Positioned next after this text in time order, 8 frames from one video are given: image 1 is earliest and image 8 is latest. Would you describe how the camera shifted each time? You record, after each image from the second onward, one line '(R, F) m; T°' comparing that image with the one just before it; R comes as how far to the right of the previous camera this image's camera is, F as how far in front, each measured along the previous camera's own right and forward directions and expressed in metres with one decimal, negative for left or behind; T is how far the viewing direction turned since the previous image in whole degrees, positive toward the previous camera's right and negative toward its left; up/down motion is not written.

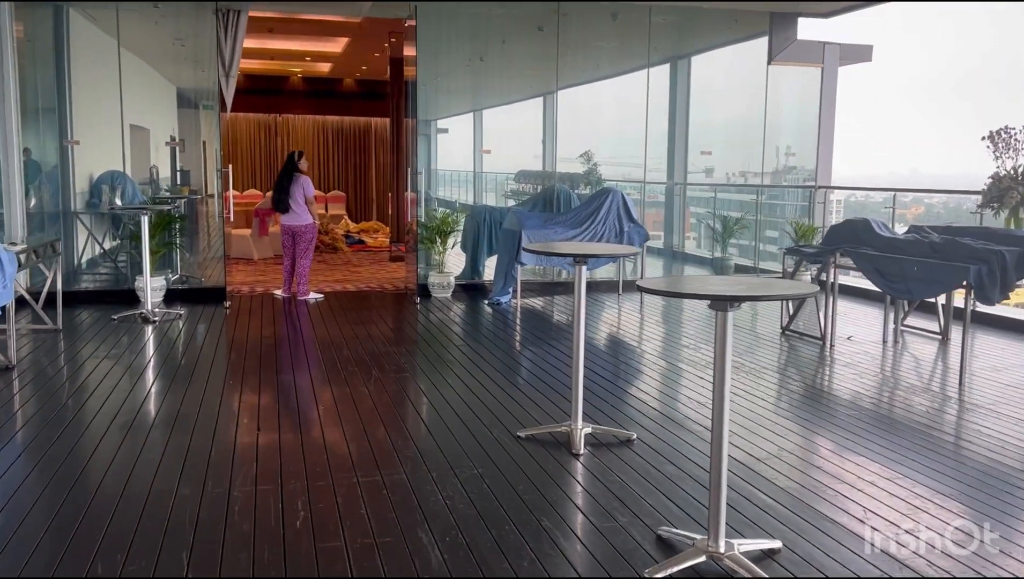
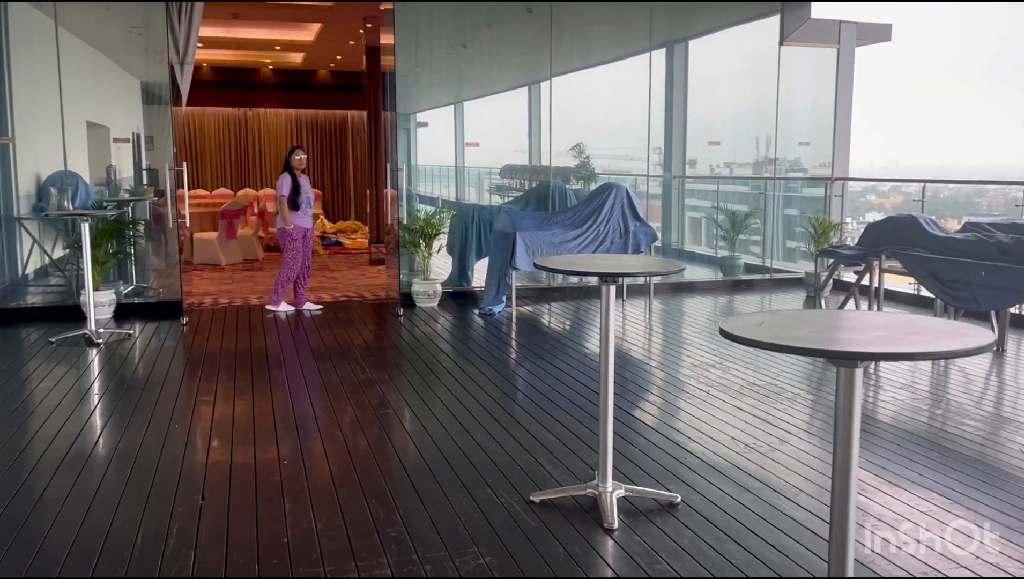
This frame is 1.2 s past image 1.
(-0.1, +0.8) m; +1°
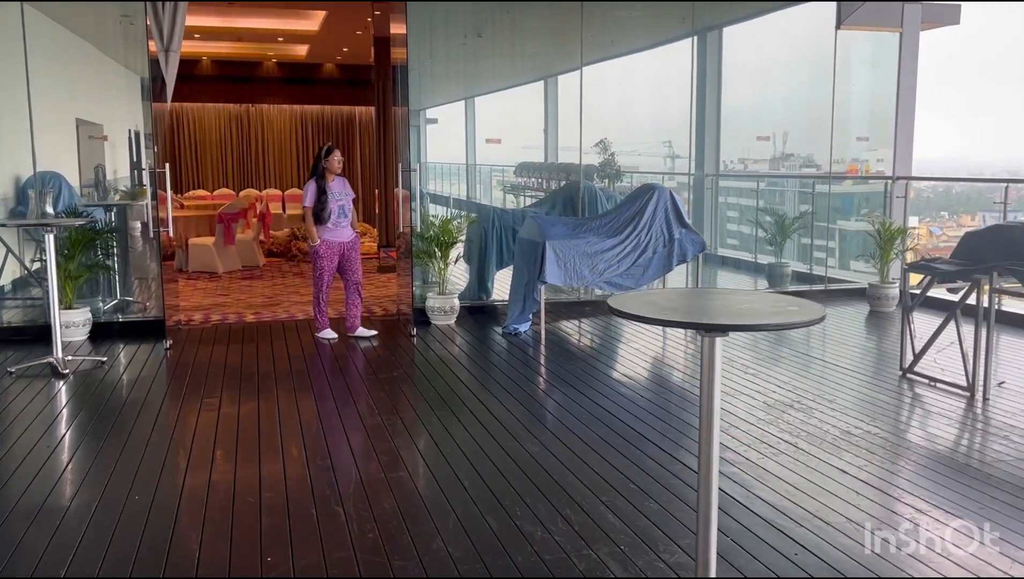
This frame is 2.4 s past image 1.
(-0.1, +0.8) m; -1°
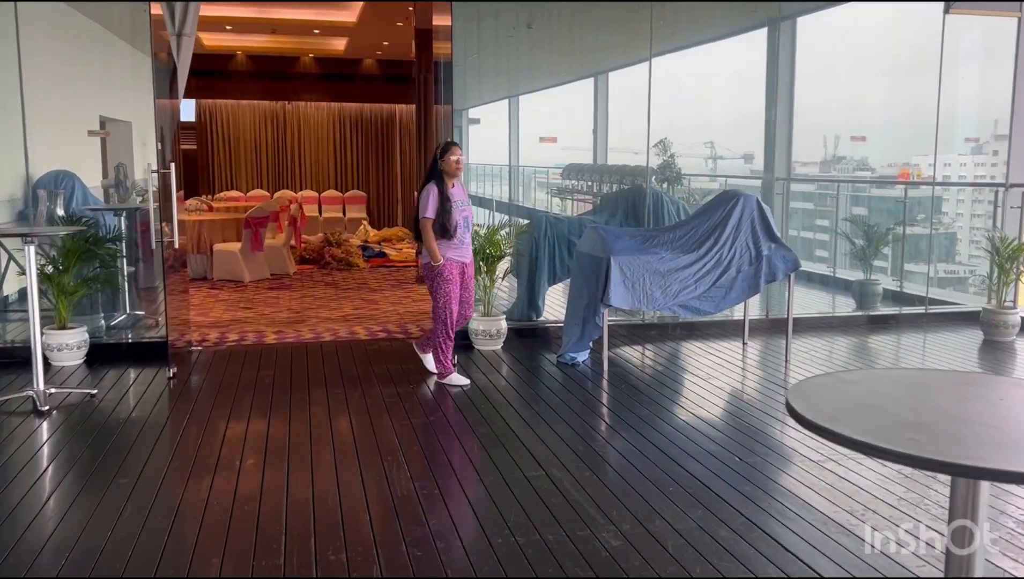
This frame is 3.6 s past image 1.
(-0.1, +0.8) m; -3°
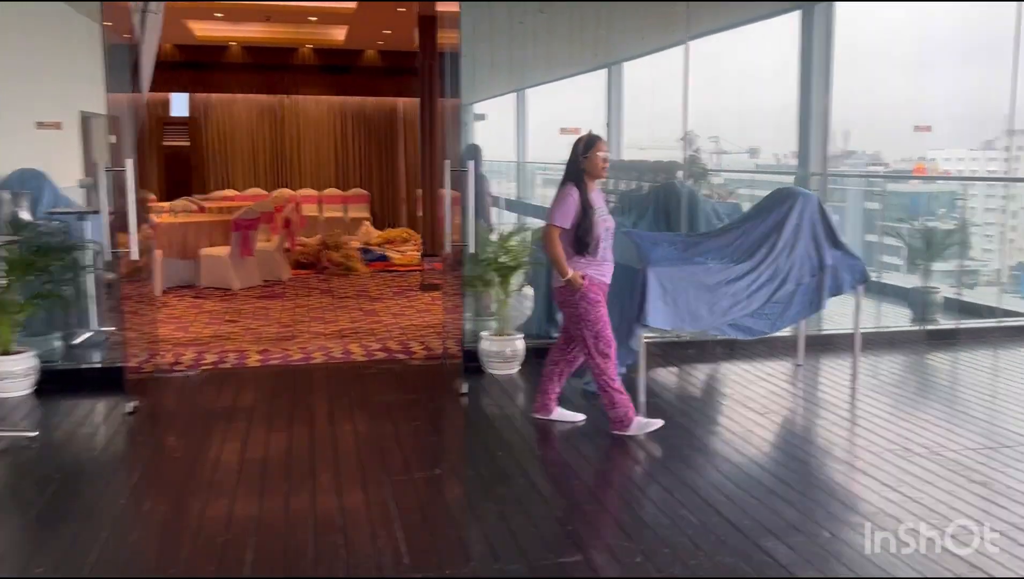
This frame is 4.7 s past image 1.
(-0.1, +0.7) m; 0°
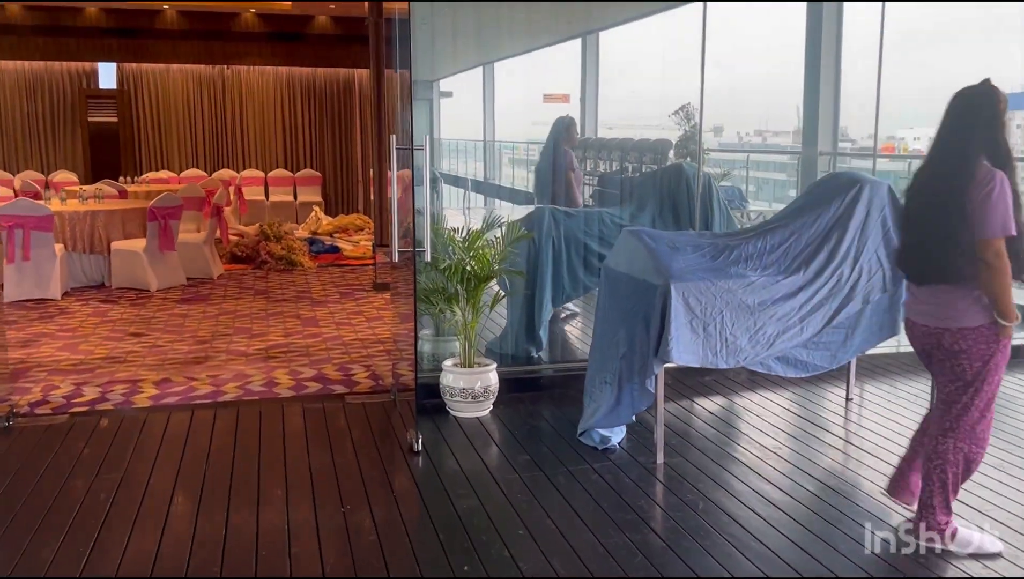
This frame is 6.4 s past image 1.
(0.0, +1.1) m; +2°
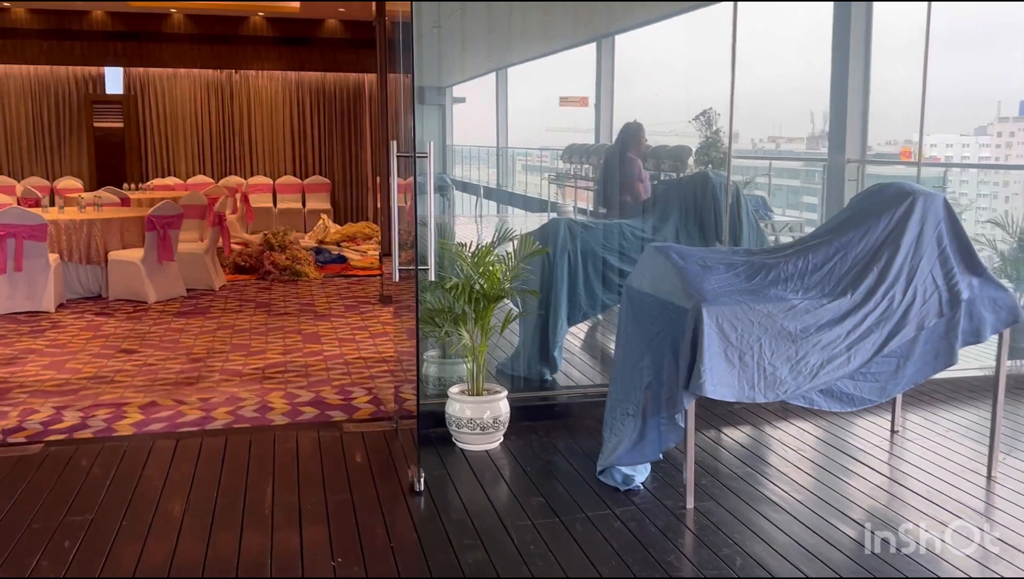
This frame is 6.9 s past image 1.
(0.0, +0.3) m; -1°
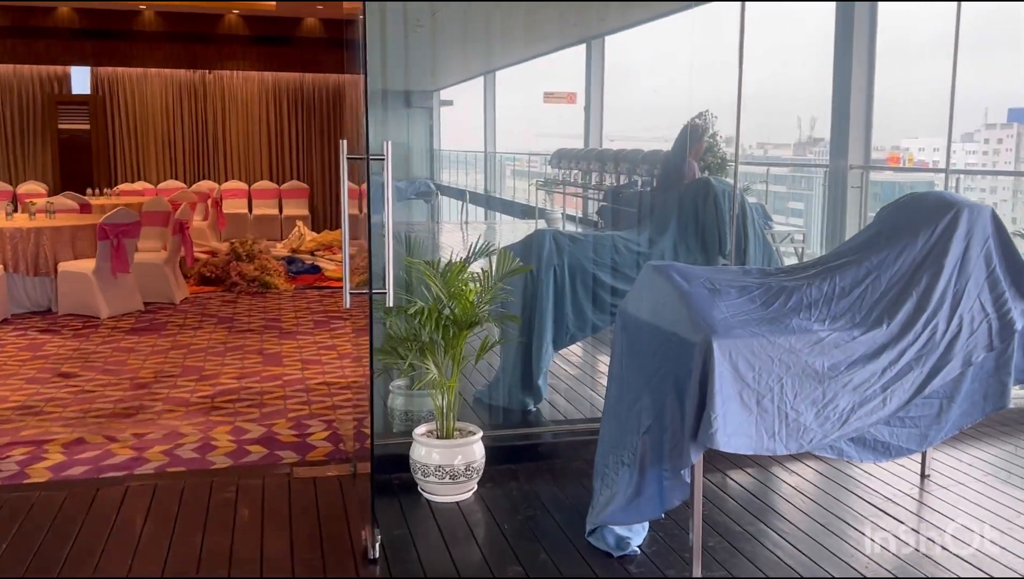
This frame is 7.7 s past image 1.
(0.0, +0.4) m; +1°
